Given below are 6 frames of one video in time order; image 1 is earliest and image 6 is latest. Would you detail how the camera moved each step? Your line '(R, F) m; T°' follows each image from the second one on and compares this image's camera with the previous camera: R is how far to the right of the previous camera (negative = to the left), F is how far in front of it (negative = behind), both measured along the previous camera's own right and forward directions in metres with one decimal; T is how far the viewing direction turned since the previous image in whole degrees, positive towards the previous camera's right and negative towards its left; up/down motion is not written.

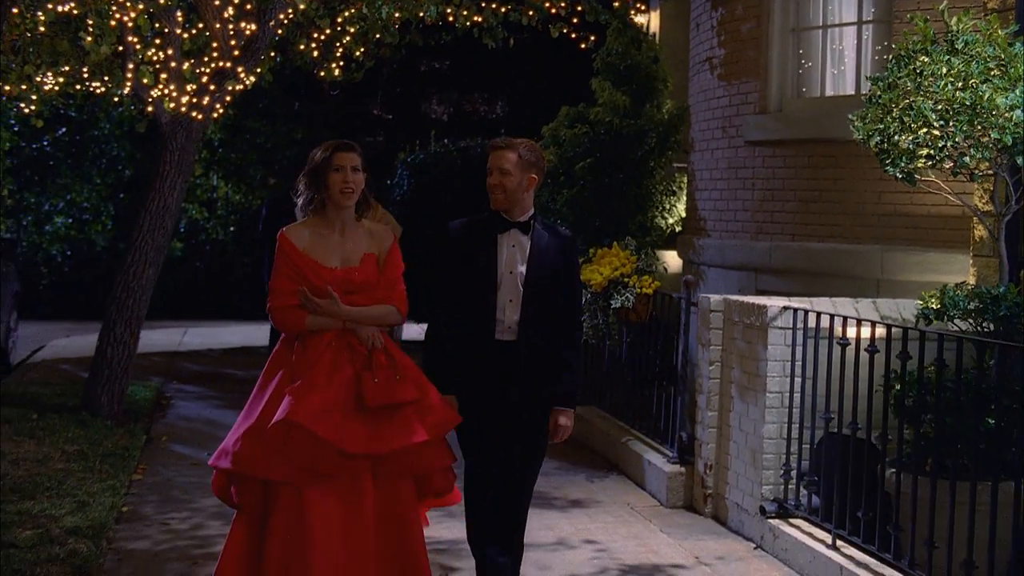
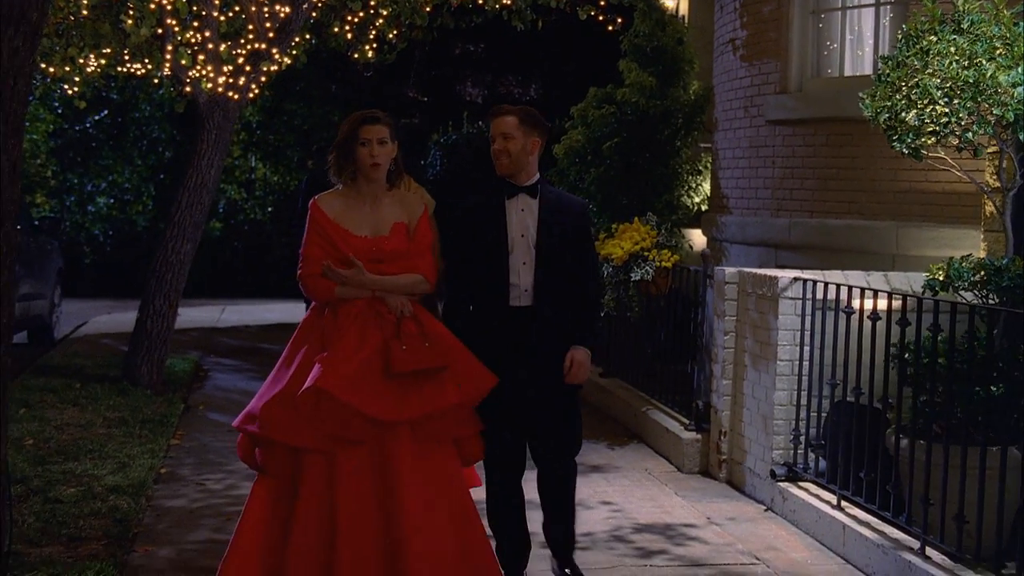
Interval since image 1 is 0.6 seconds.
(+0.1, -0.3) m; -2°
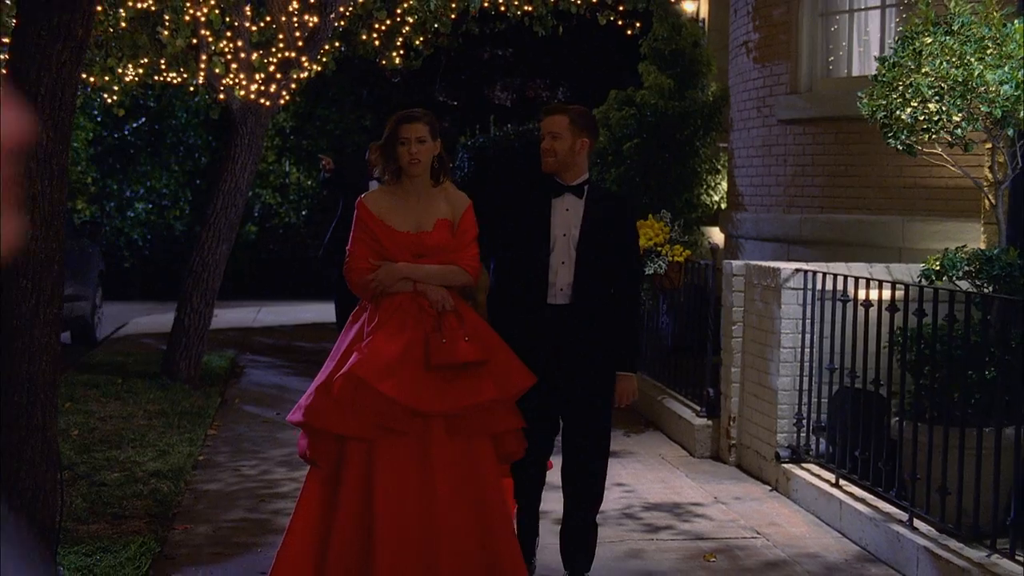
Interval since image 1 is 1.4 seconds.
(+0.1, -0.4) m; -2°
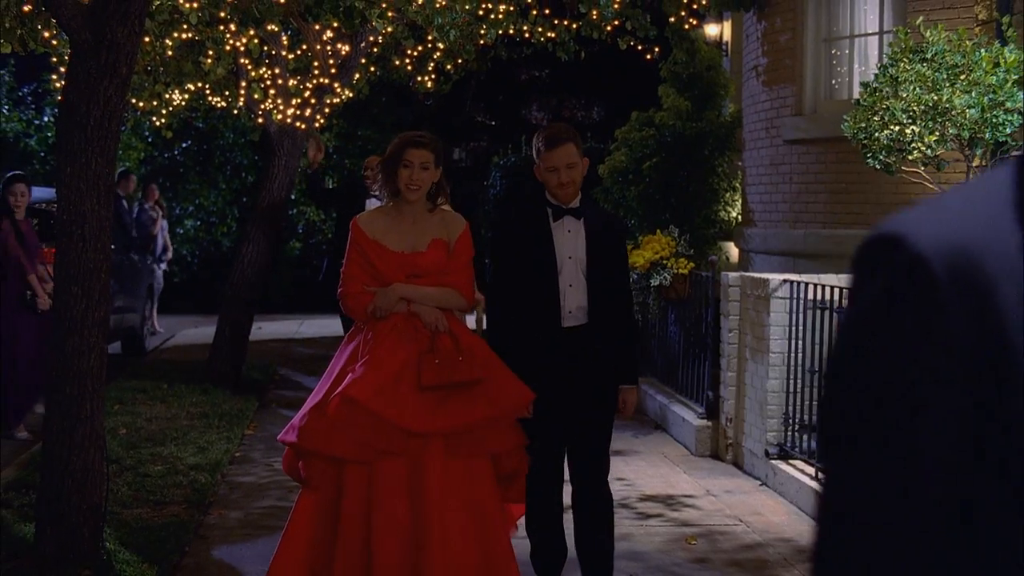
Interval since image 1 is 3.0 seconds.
(+0.2, -0.6) m; -2°
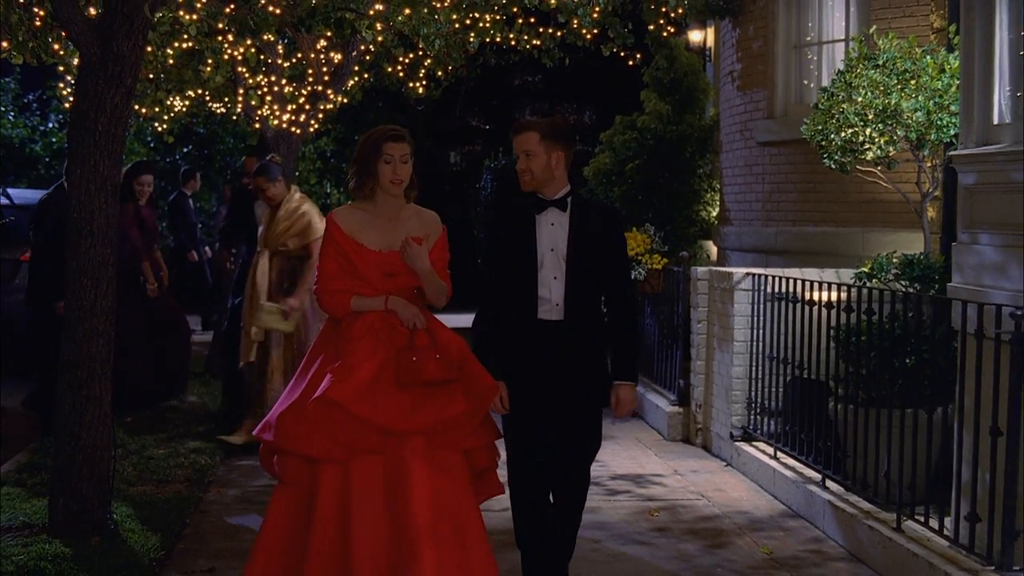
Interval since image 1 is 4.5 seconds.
(+0.1, -0.5) m; 0°
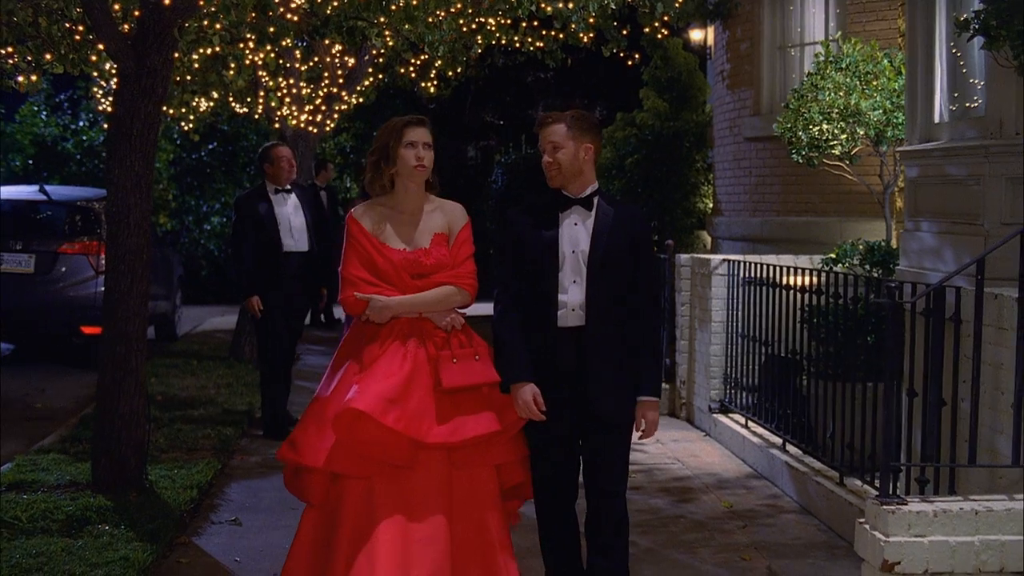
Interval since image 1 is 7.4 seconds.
(+0.2, -0.8) m; -1°
